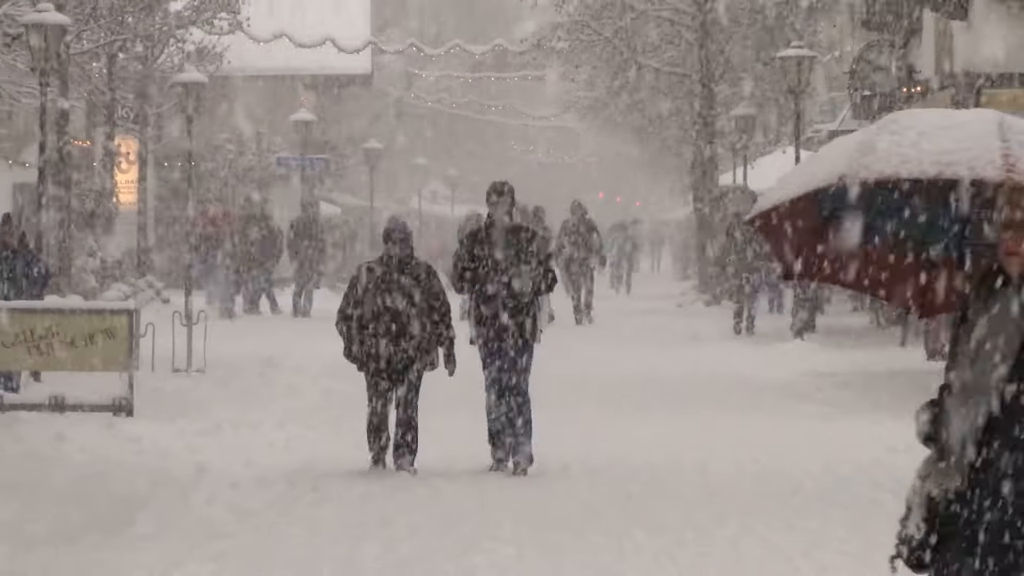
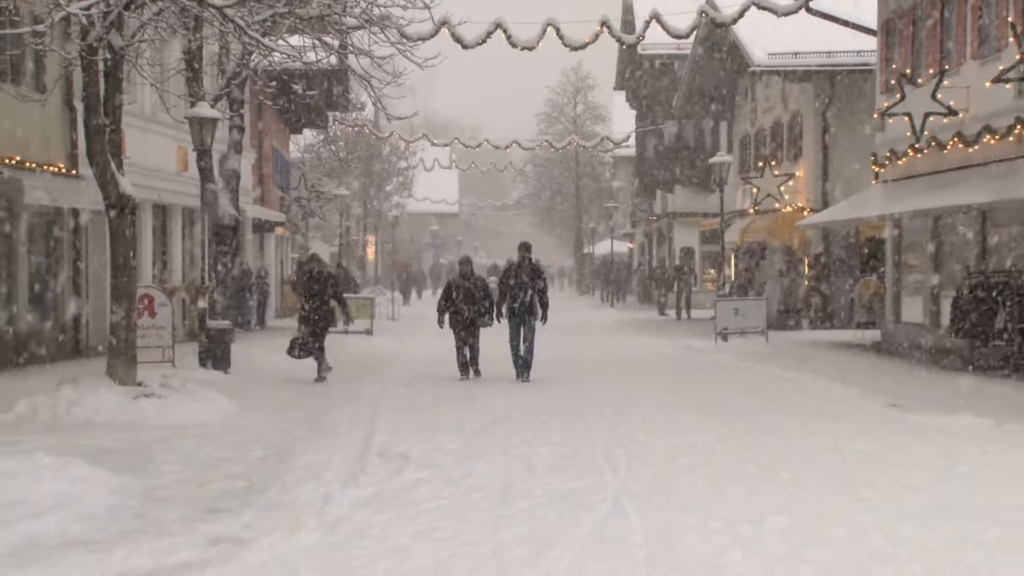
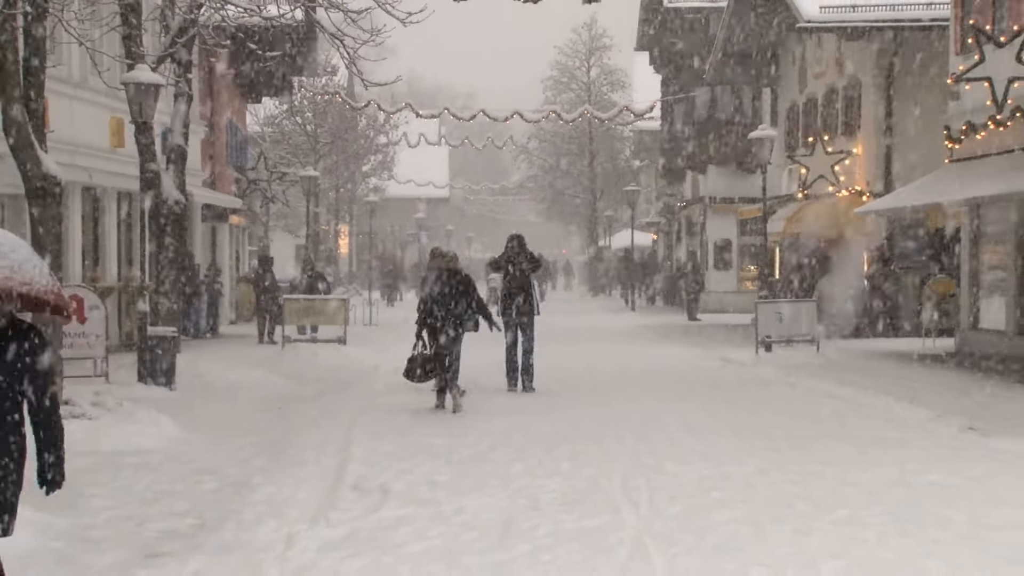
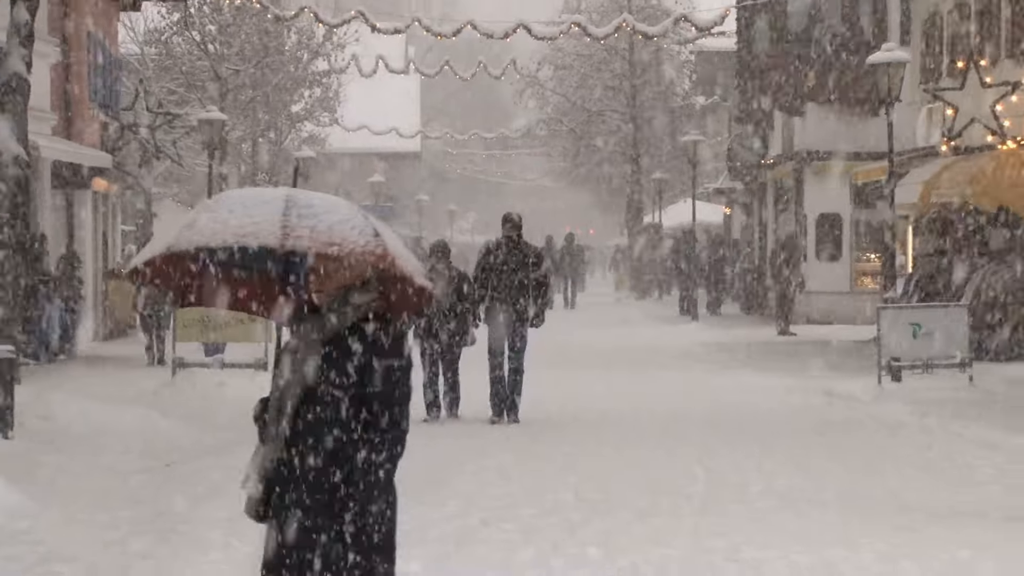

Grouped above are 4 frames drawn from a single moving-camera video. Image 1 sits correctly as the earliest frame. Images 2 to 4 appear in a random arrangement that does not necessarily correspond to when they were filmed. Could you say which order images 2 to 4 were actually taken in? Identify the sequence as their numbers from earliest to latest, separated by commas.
4, 3, 2
